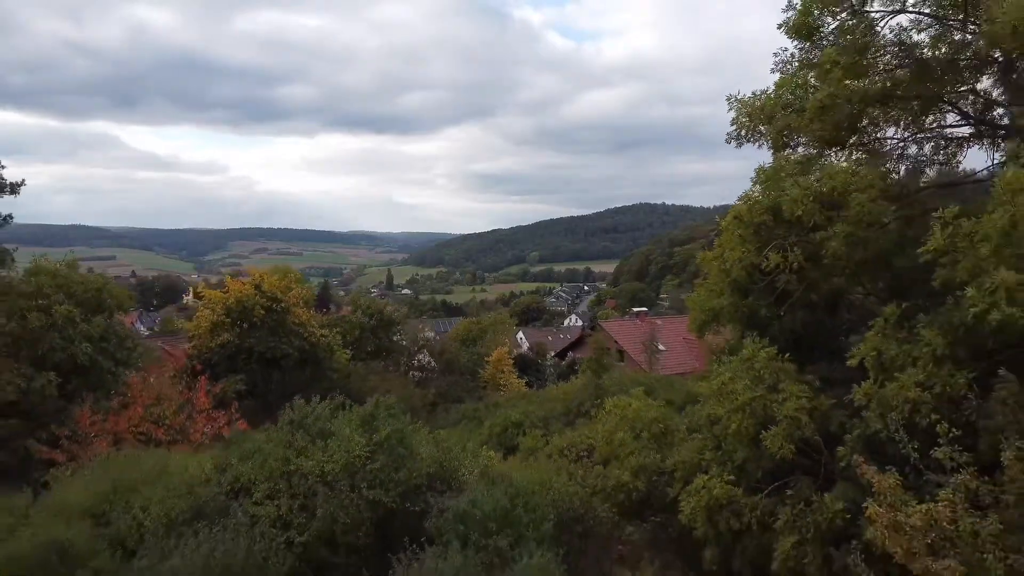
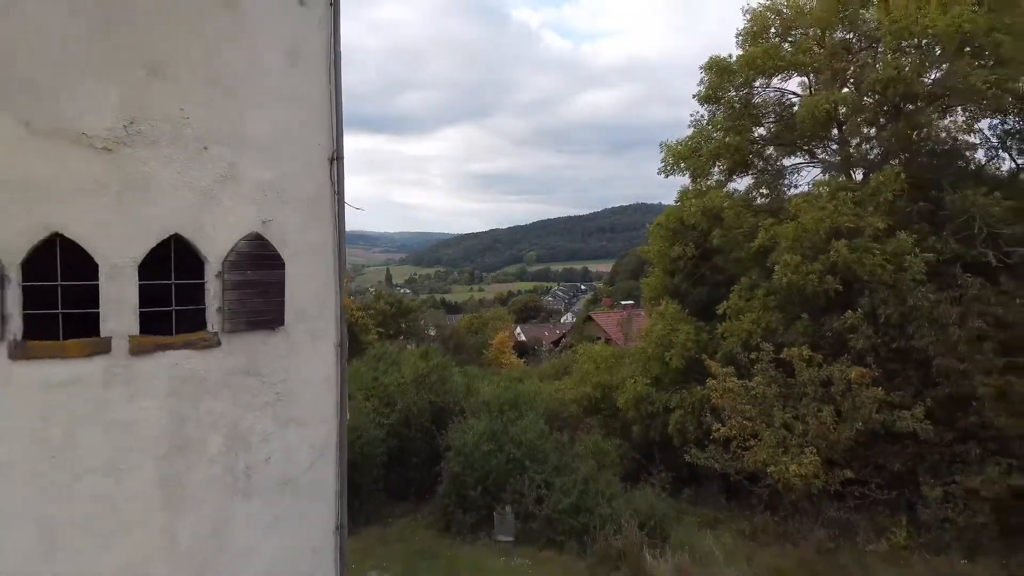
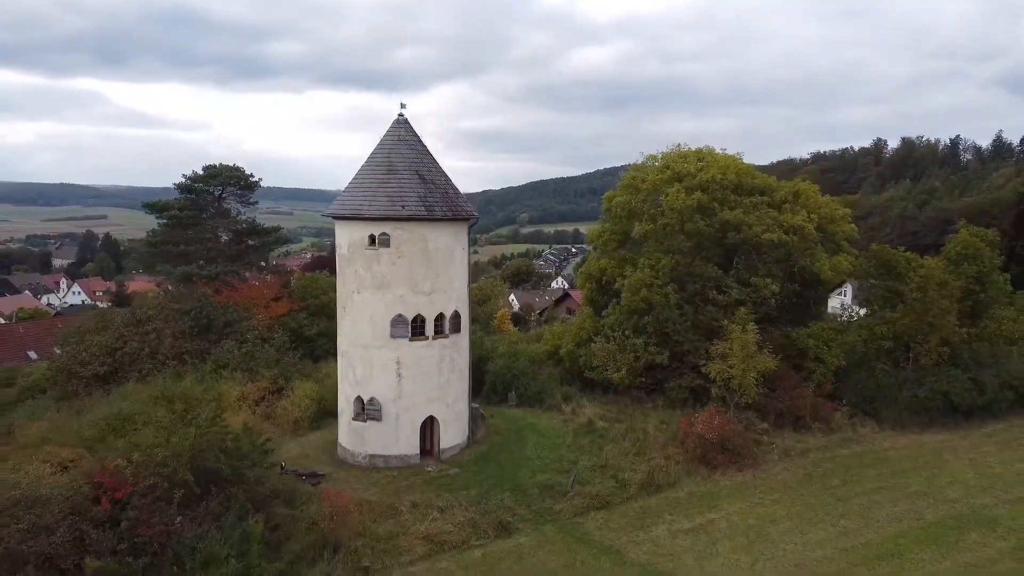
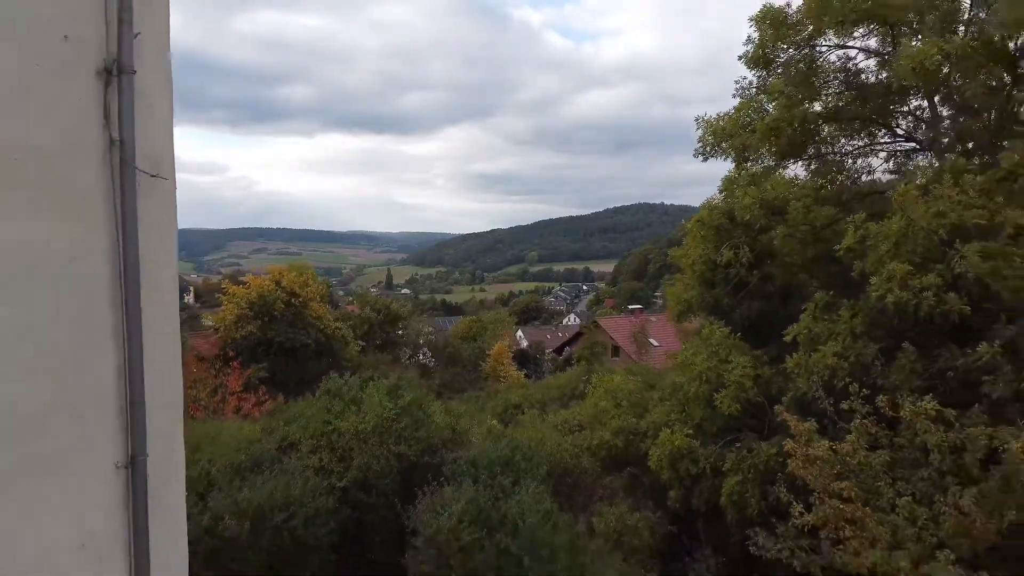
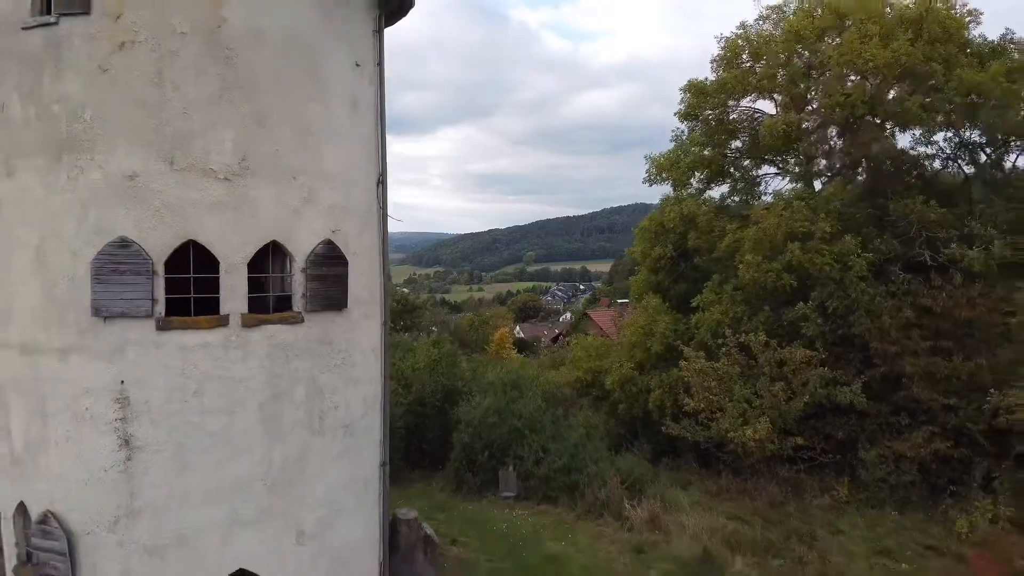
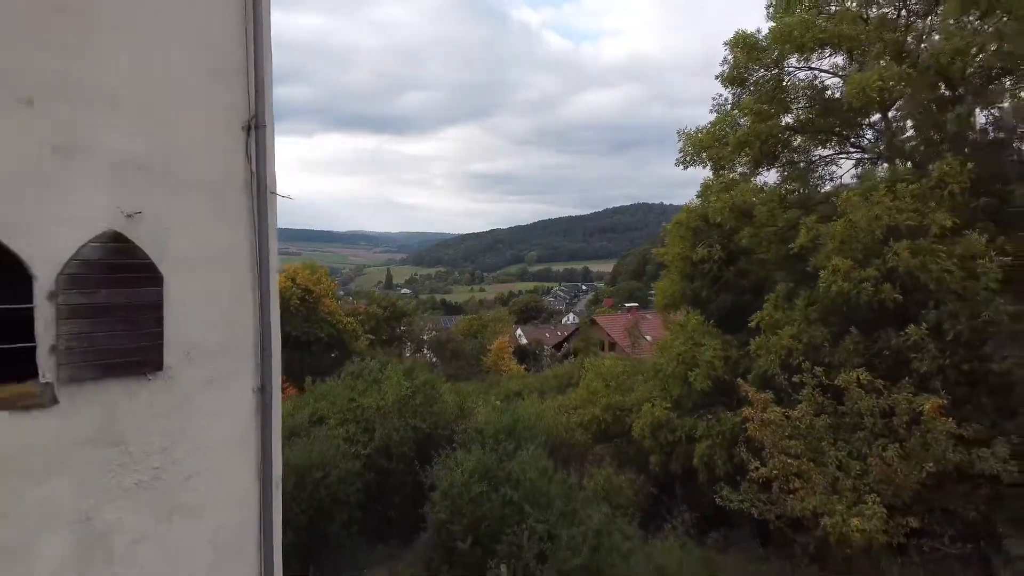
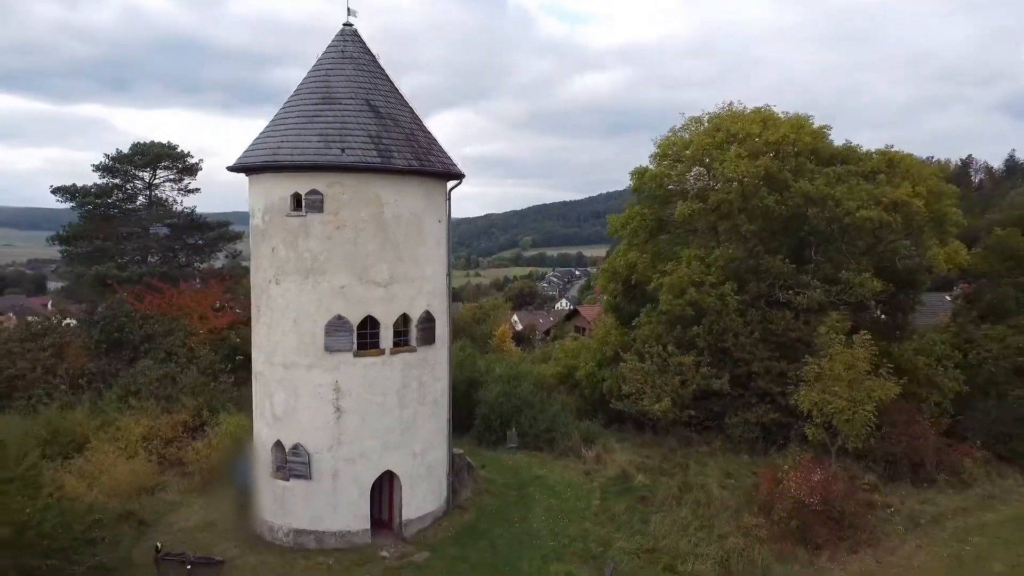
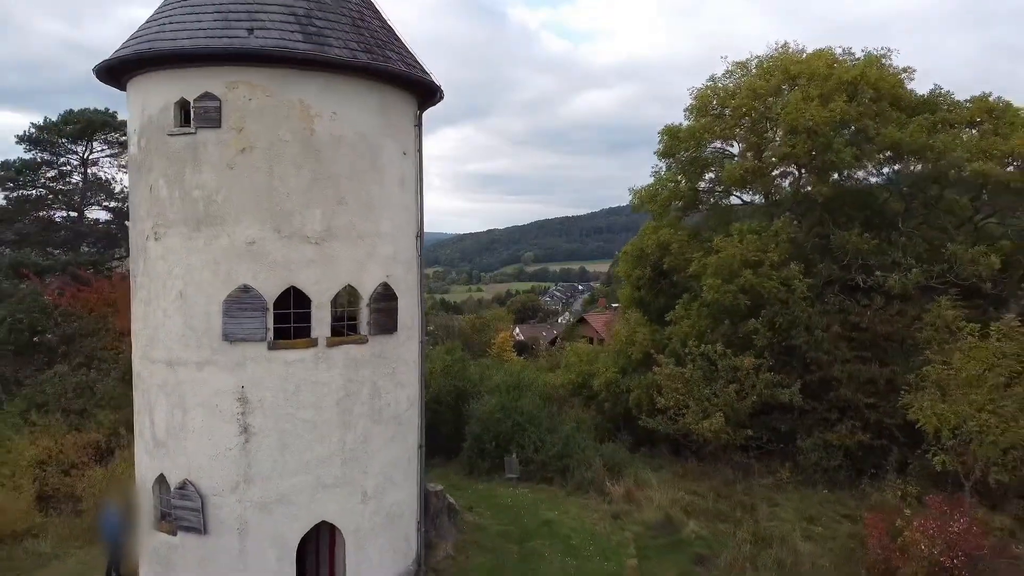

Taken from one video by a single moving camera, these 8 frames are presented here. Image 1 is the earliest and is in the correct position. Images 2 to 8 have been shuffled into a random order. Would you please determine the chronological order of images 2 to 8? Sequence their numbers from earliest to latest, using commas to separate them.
4, 6, 2, 5, 8, 7, 3
